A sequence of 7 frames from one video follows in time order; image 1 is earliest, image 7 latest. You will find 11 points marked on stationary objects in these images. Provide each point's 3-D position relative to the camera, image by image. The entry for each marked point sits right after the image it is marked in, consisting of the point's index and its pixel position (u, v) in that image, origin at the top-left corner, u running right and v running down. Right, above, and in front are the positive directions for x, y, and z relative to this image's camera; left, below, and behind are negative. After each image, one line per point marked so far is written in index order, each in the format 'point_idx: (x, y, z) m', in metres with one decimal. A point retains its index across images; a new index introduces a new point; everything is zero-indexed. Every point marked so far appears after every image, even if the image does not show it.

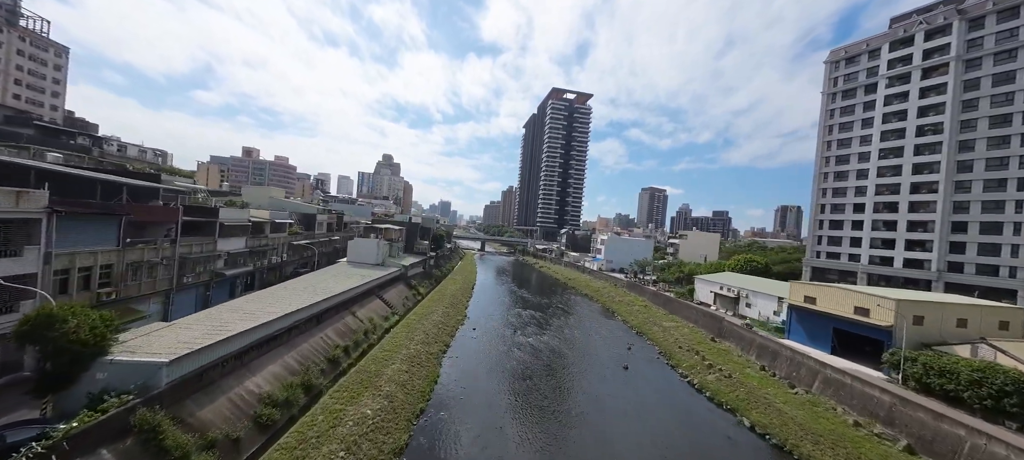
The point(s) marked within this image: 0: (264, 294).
0: (-14.6, -3.8, +18.2) m
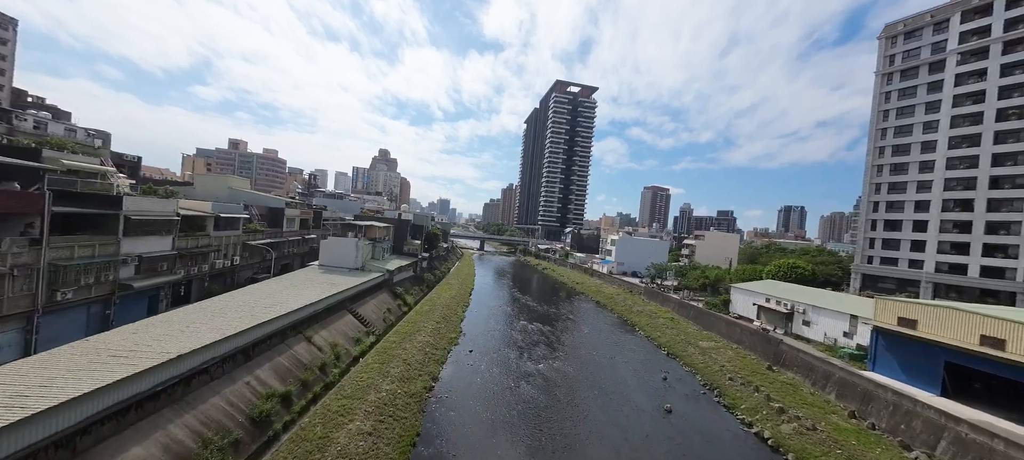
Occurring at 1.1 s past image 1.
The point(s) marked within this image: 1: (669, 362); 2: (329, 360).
0: (-14.3, -3.6, +14.0) m
1: (+9.3, -7.8, +18.2) m
2: (-7.2, -5.1, +12.2) m
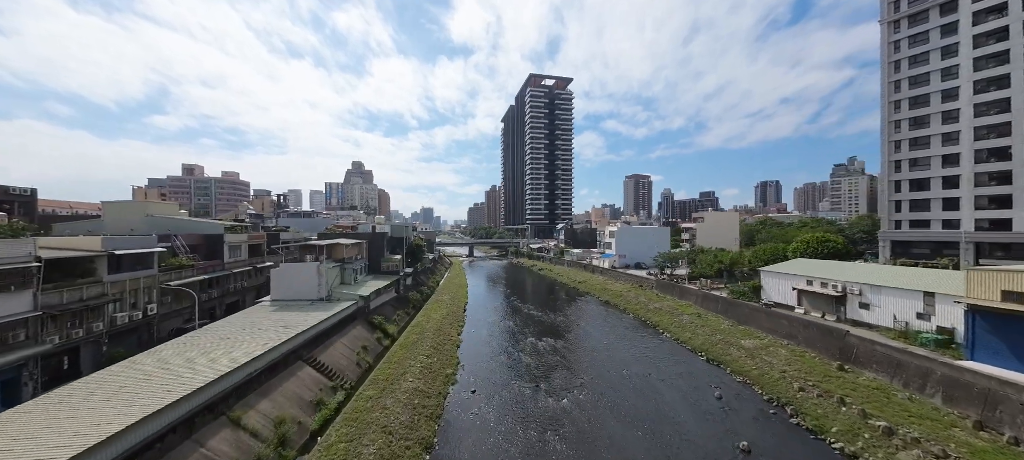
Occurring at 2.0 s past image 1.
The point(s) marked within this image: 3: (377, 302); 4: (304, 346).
0: (-13.8, -5.1, +9.8) m
1: (+9.9, -6.9, +15.1) m
2: (-6.6, -5.9, +8.3) m
3: (-8.5, -4.6, +19.0) m
4: (-8.3, -4.6, +12.3) m
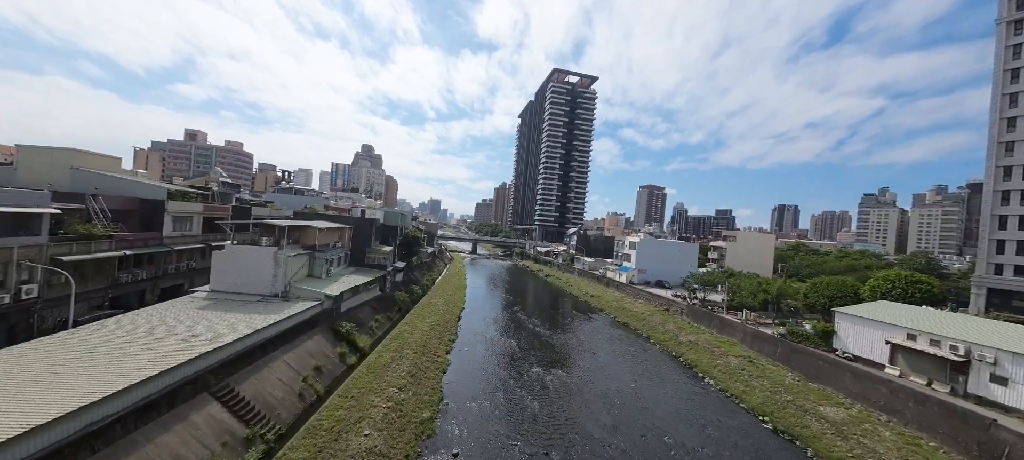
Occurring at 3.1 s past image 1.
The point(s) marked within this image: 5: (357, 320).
0: (-13.7, -3.8, +6.2) m
1: (+9.9, -7.8, +11.0) m
2: (-6.6, -5.3, +4.5) m
3: (-8.2, -3.7, +15.2) m
4: (-8.1, -3.8, +8.5) m
5: (-7.6, -4.4, +15.1) m
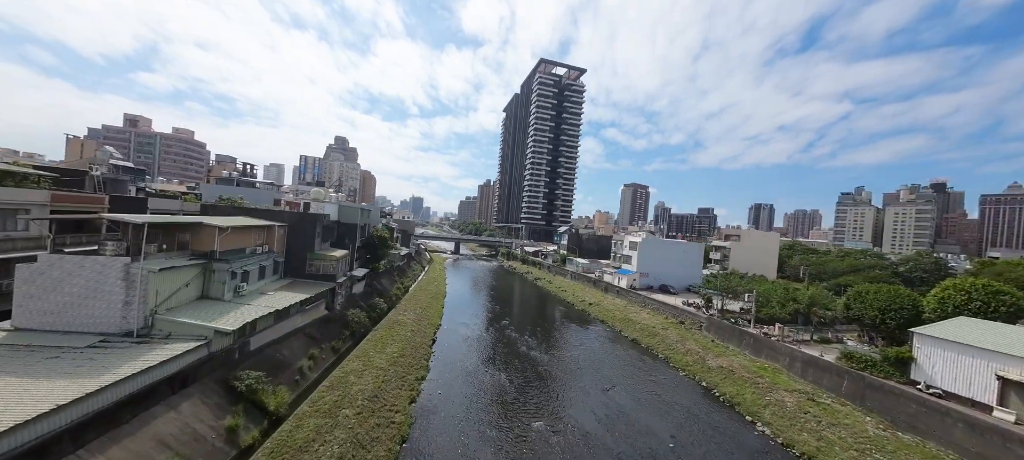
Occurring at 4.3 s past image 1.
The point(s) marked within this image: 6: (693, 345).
0: (-13.6, -3.8, +1.2) m
1: (+9.7, -7.8, +7.2) m
2: (-6.4, -5.3, -0.1) m
3: (-8.5, -3.7, +10.5) m
4: (-8.1, -3.9, +3.8) m
5: (-8.0, -4.4, +10.5) m
6: (+10.5, -6.7, +17.8) m
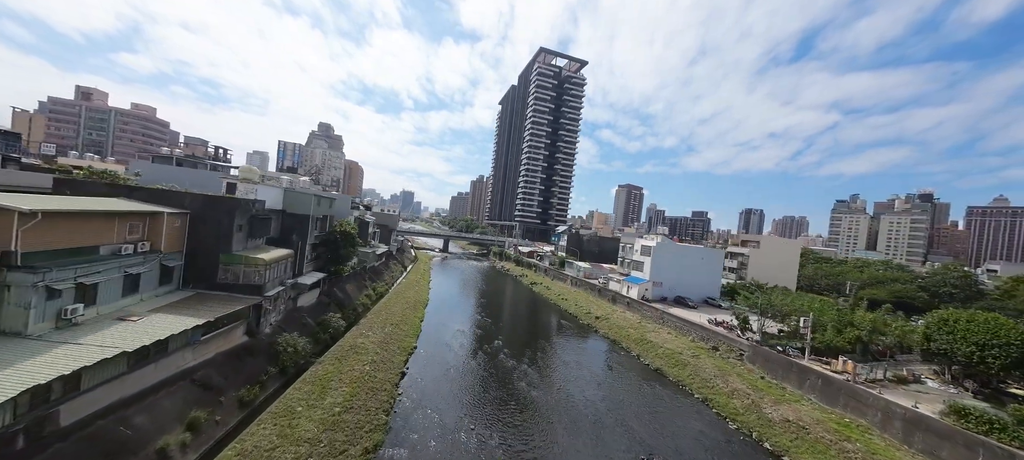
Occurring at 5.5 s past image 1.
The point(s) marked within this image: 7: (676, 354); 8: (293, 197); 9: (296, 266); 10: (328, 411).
0: (-13.3, -3.5, -3.3) m
1: (+9.7, -8.1, +3.4) m
2: (-6.1, -5.2, -4.3) m
3: (-8.5, -3.5, +6.1) m
4: (-7.9, -3.7, -0.5) m
5: (-7.9, -4.2, +6.2) m
6: (+10.2, -6.9, +14.0) m
7: (+9.0, -7.0, +17.2) m
8: (-10.5, +1.5, +15.3) m
9: (-9.6, -1.6, +13.9) m
10: (-5.3, -5.3, +9.3) m
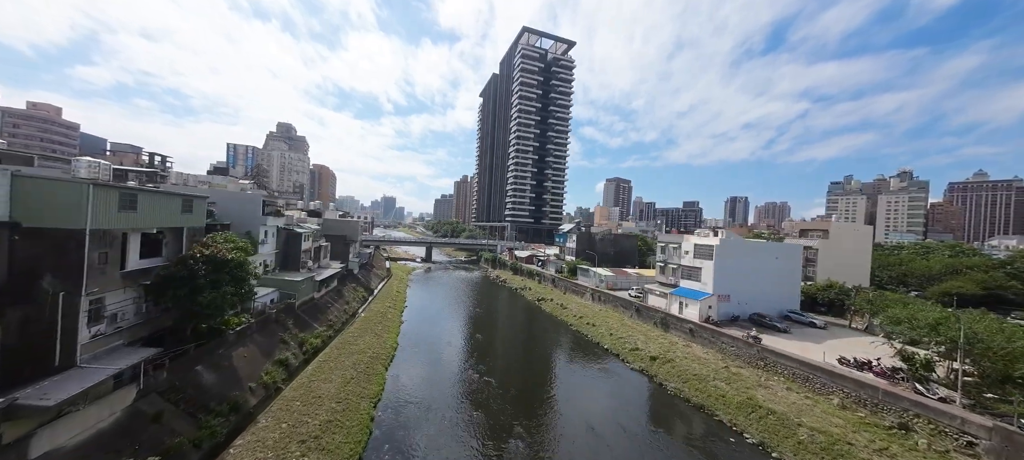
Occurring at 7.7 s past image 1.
0: (-11.7, -4.4, -11.5) m
1: (+11.2, -7.7, -3.9) m
2: (-4.4, -5.7, -12.3) m
3: (-7.3, -4.1, -1.9) m
4: (-6.4, -4.3, -8.5) m
5: (-6.7, -4.8, -1.8) m
6: (+11.2, -6.5, +6.7) m
7: (+9.9, -6.7, +9.9) m
8: (-10.0, +0.7, +7.2) m
9: (-8.9, -2.3, +5.9) m
10: (-4.1, -5.8, +1.4) m
